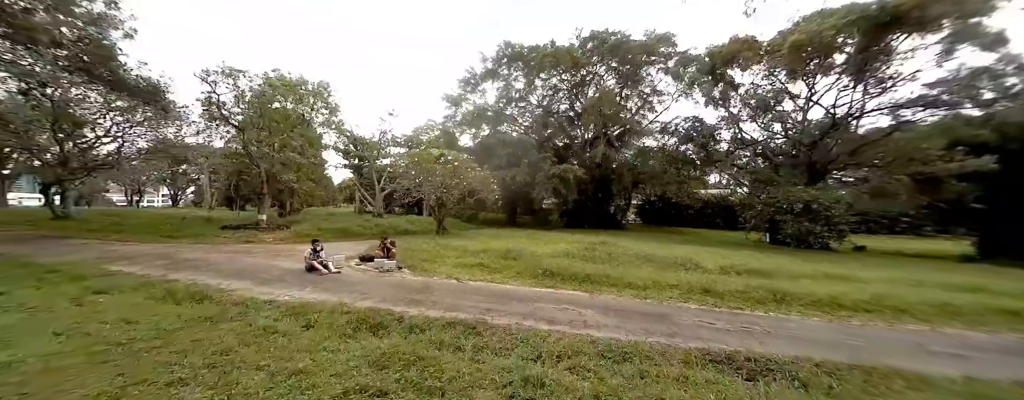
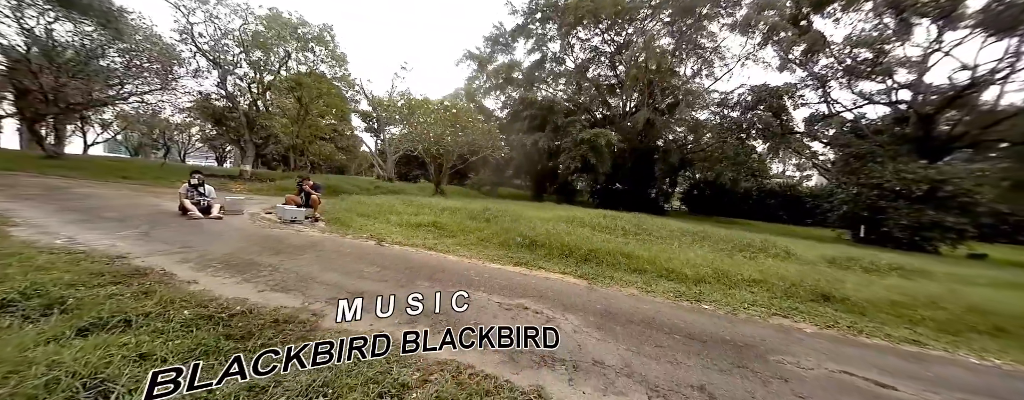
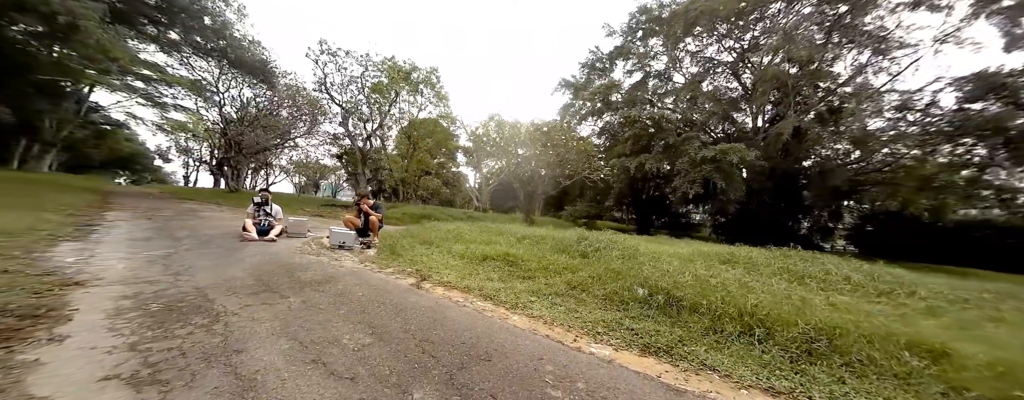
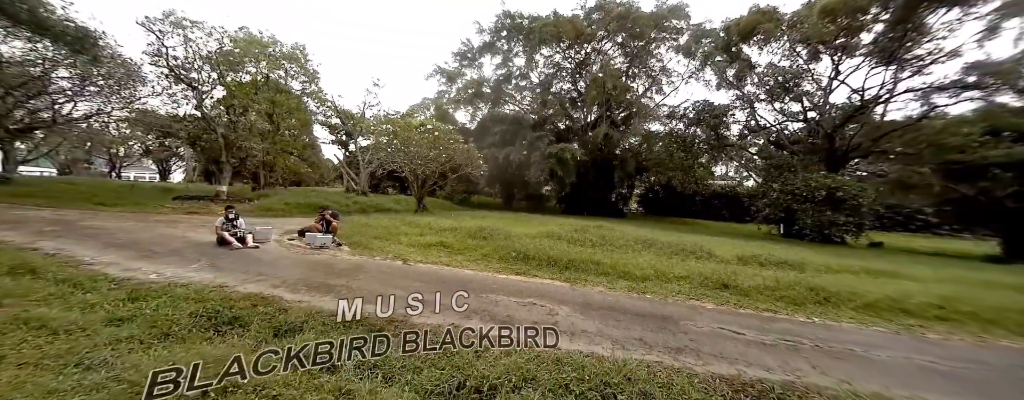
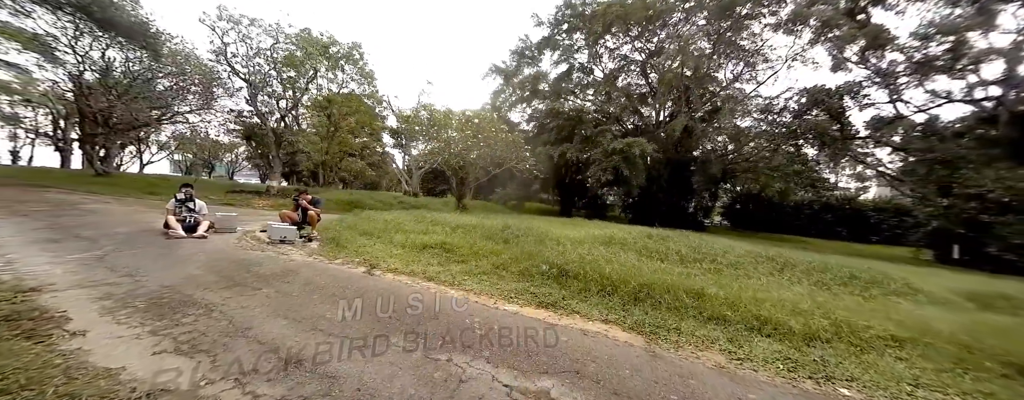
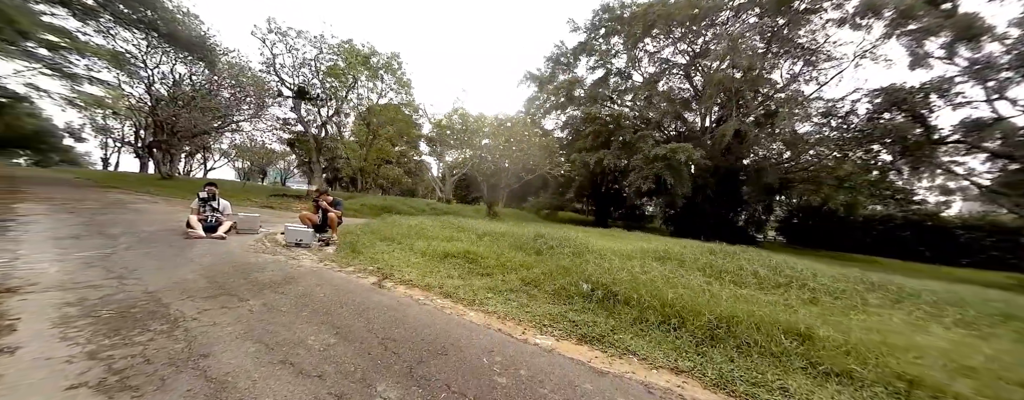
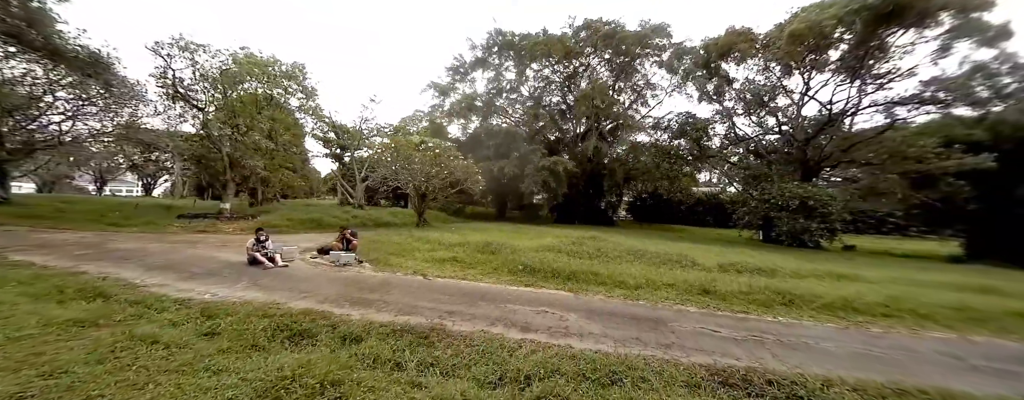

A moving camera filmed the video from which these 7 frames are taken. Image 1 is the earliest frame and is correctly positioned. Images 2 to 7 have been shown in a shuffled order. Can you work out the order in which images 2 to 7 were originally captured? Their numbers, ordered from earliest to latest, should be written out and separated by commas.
7, 4, 2, 5, 6, 3
